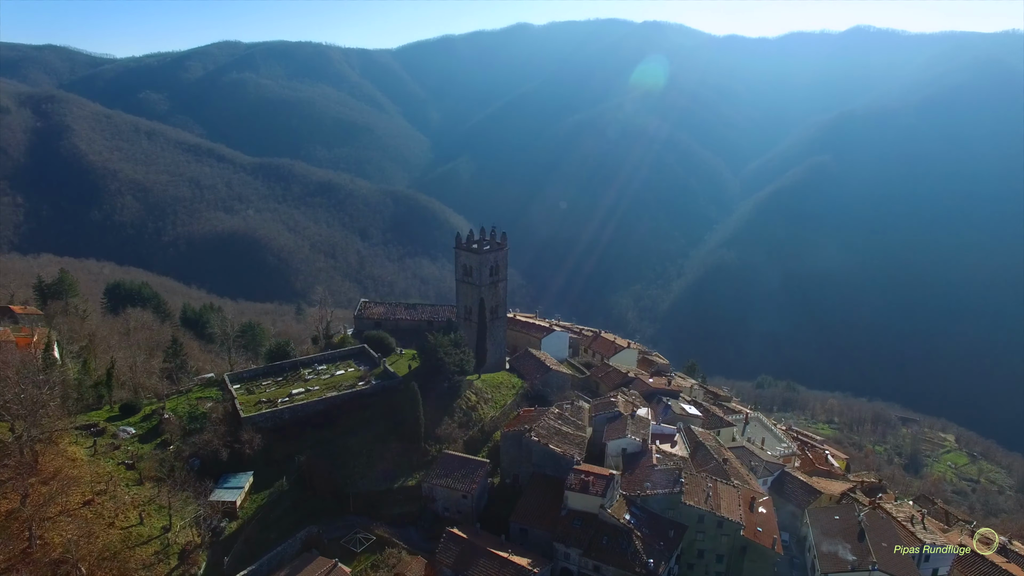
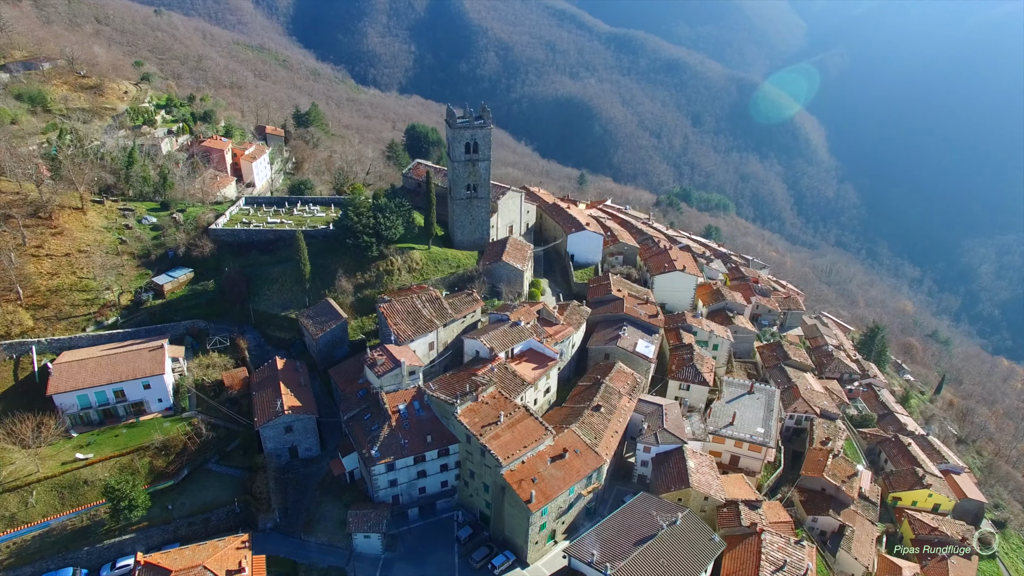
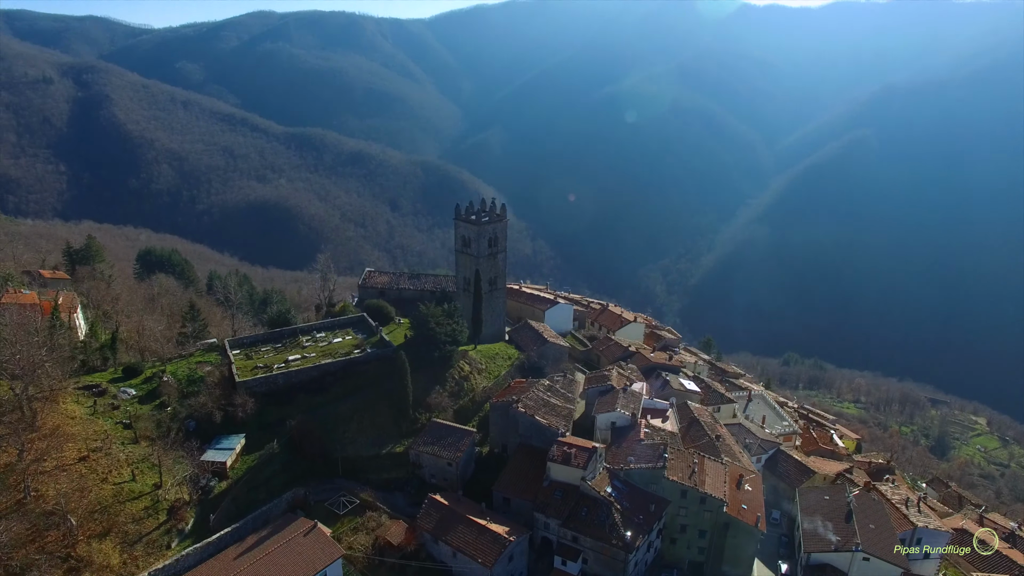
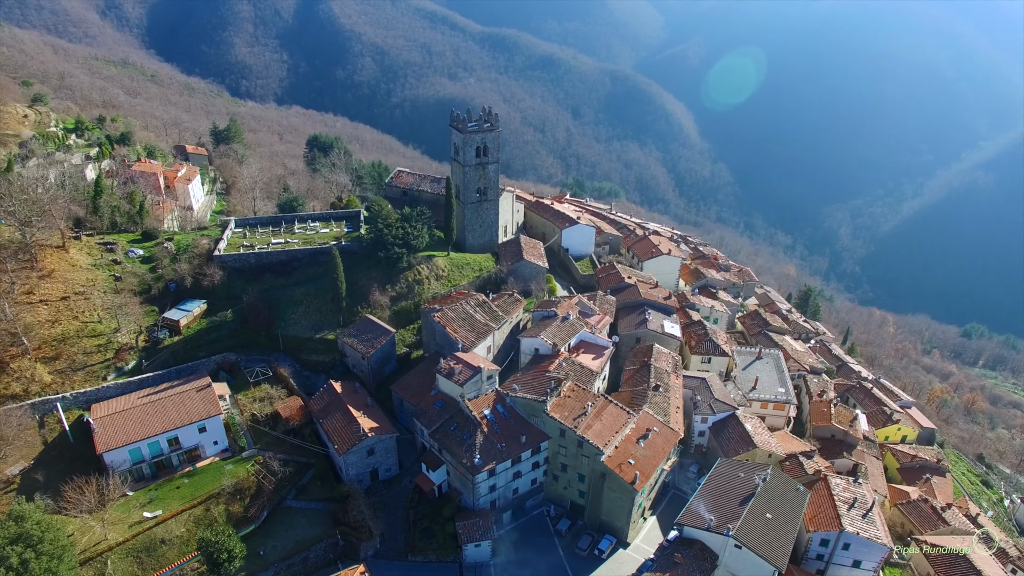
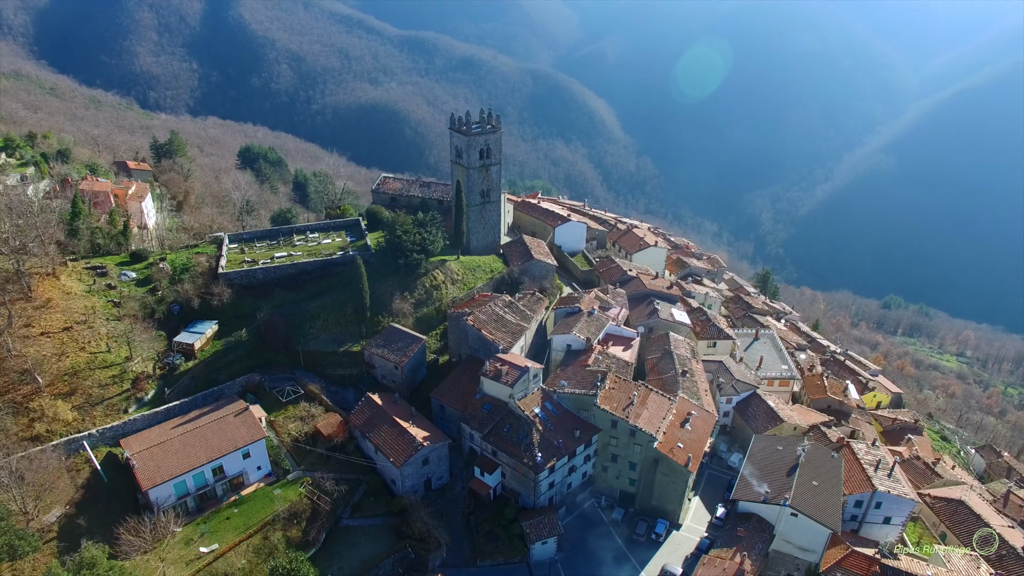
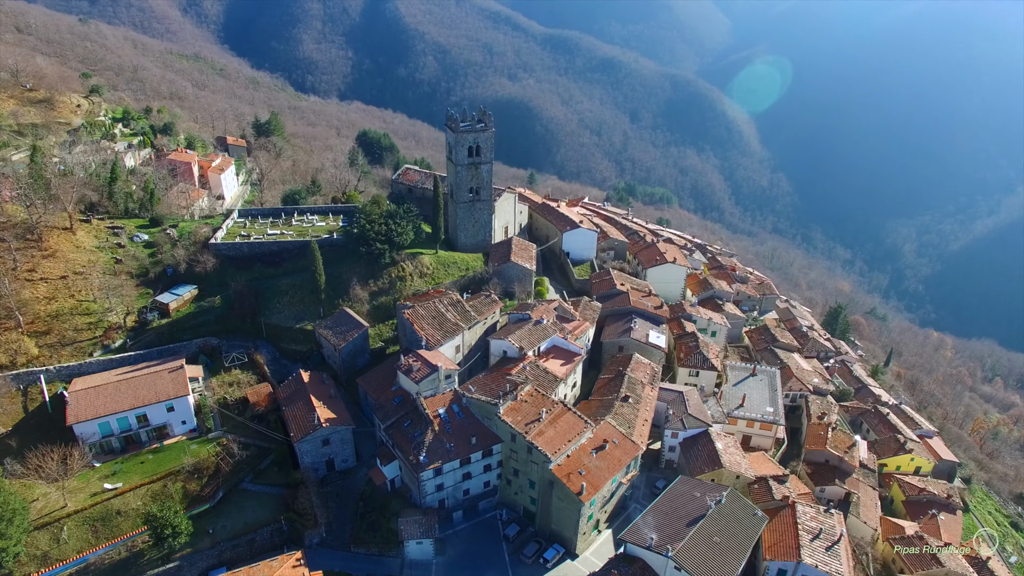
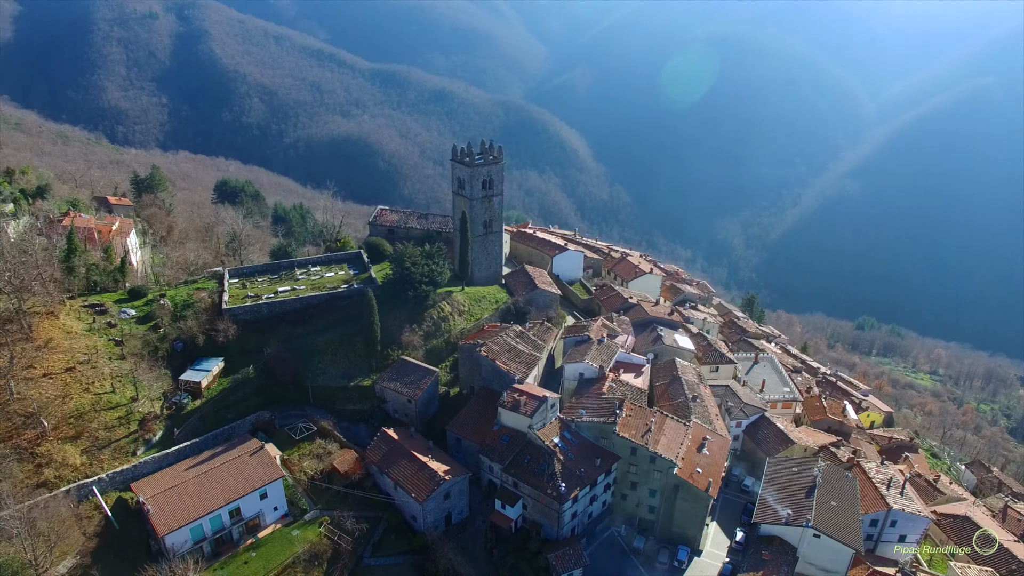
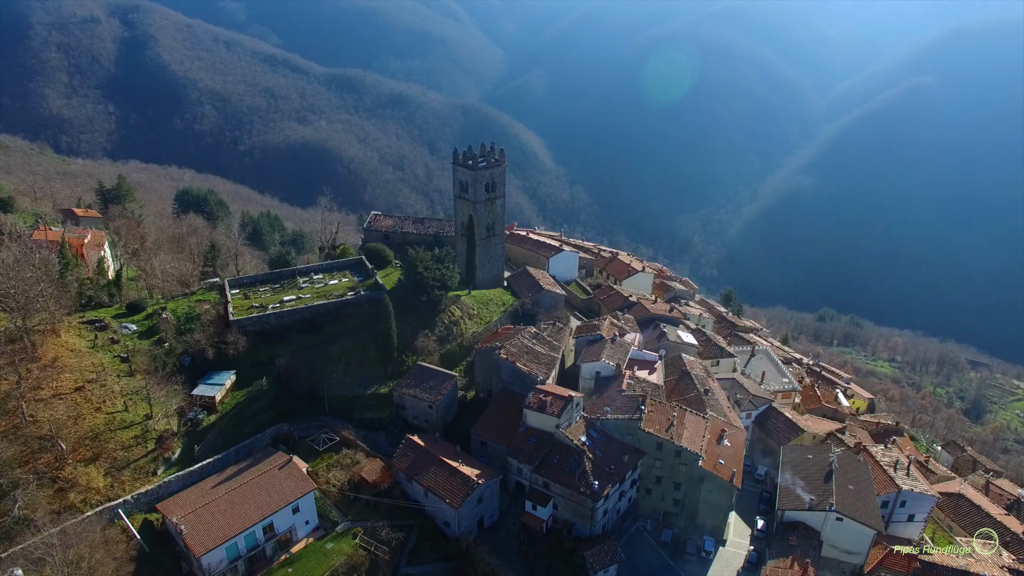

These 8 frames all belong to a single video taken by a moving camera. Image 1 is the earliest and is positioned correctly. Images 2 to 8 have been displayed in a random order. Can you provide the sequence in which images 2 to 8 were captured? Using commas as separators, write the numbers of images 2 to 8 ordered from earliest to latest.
3, 8, 7, 5, 4, 6, 2
